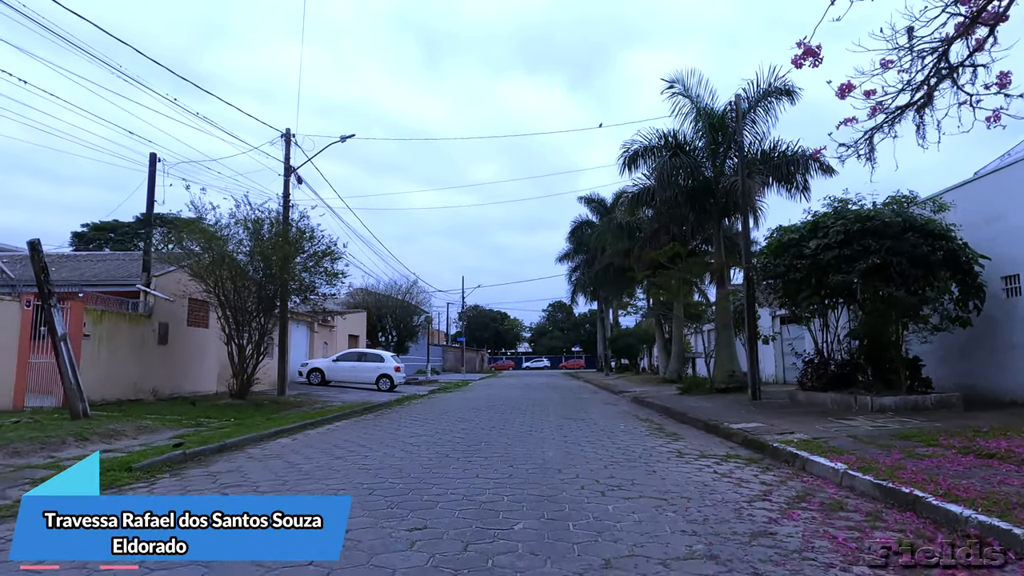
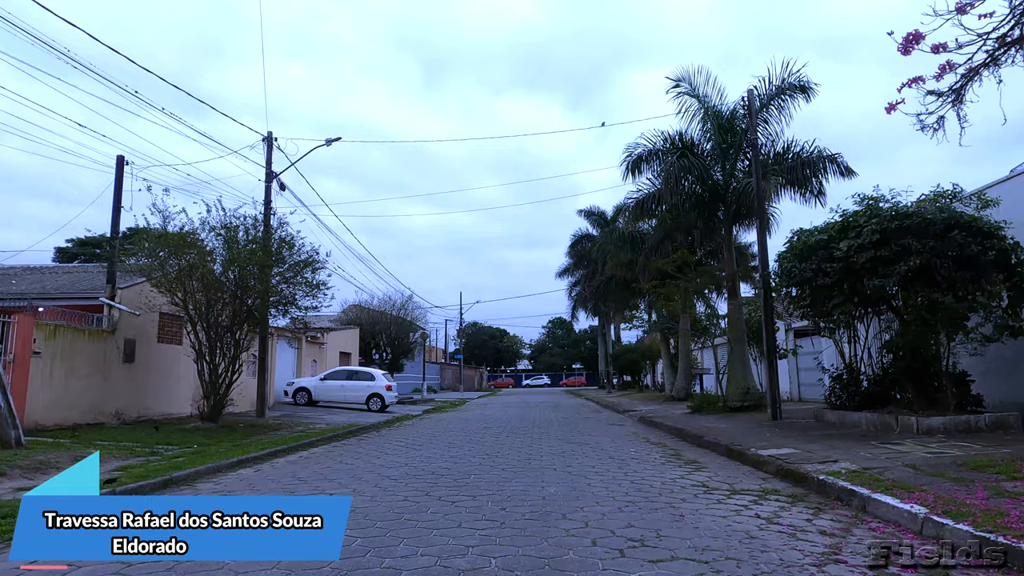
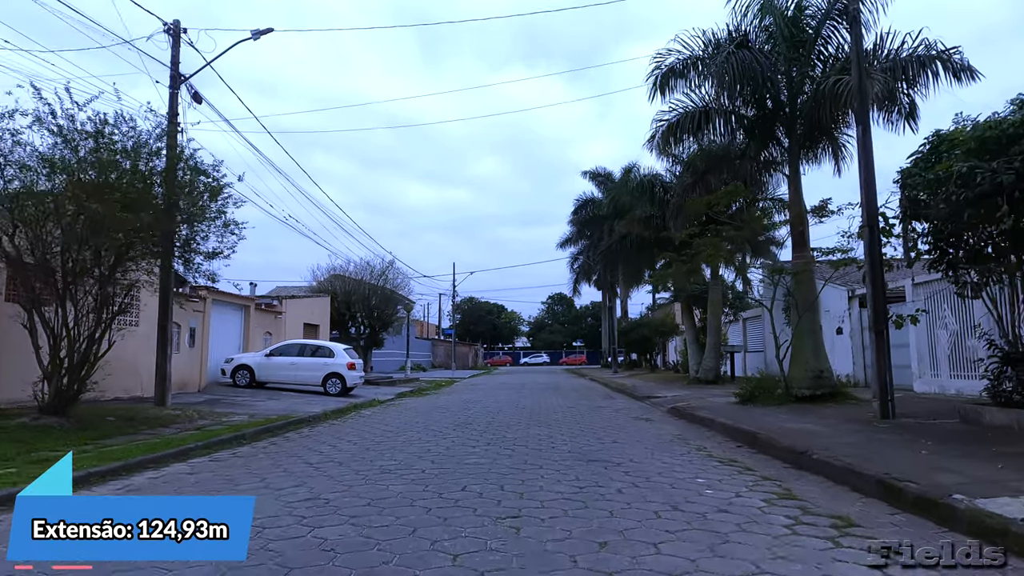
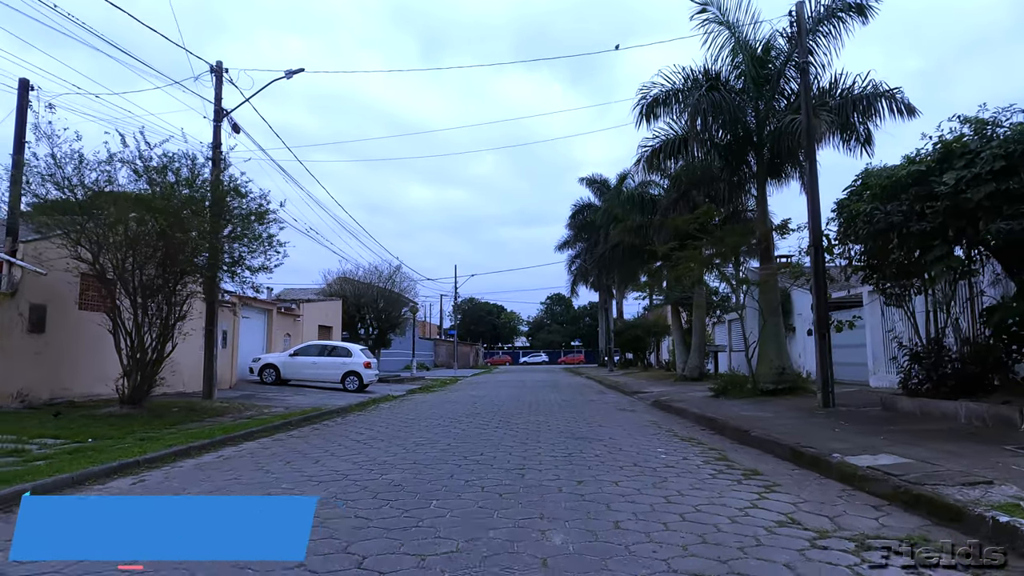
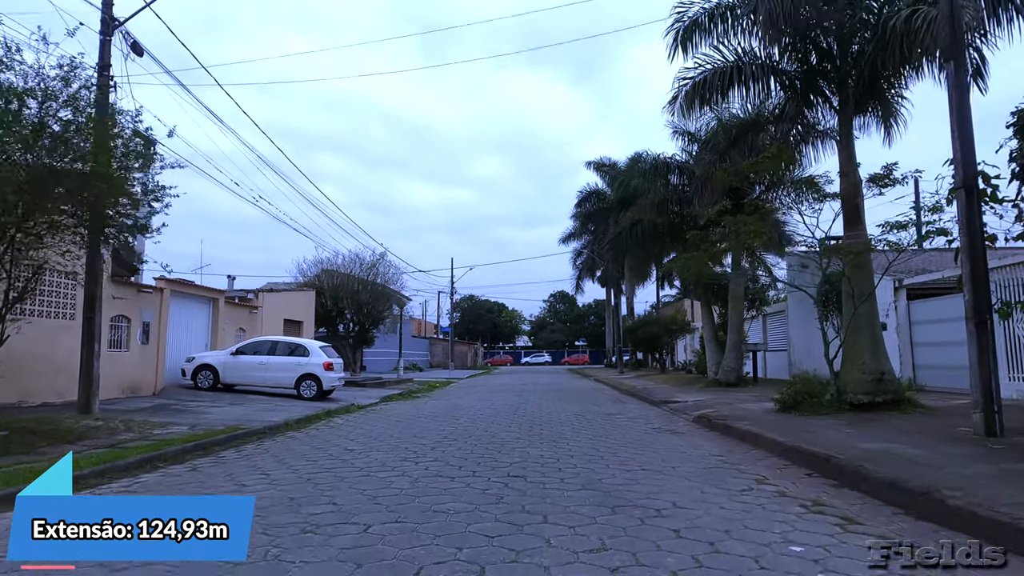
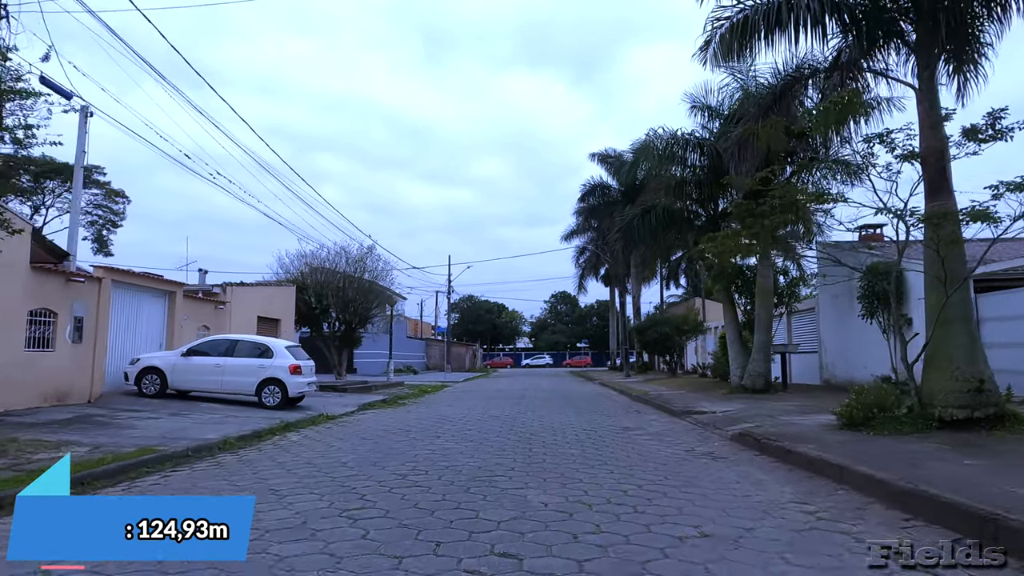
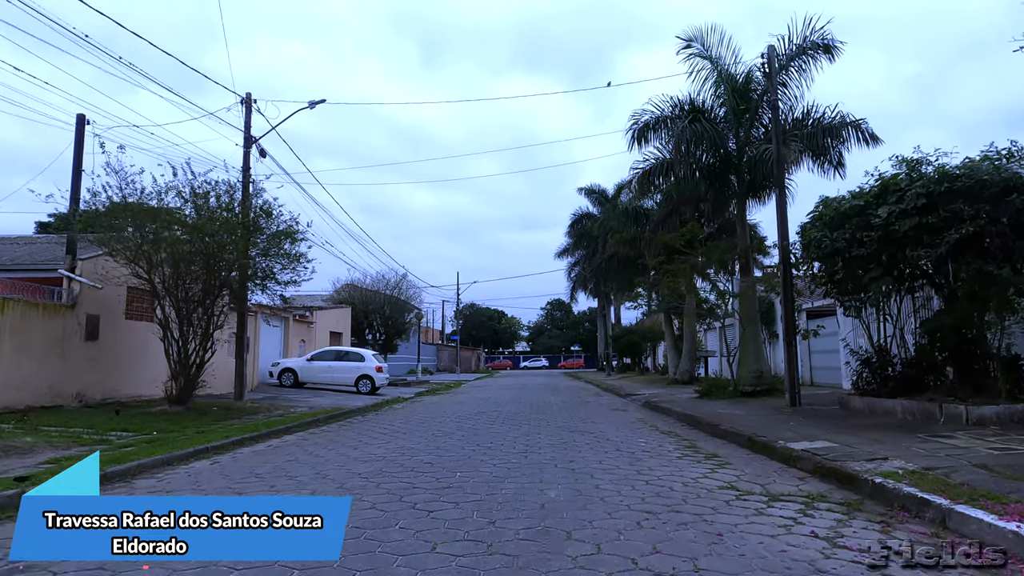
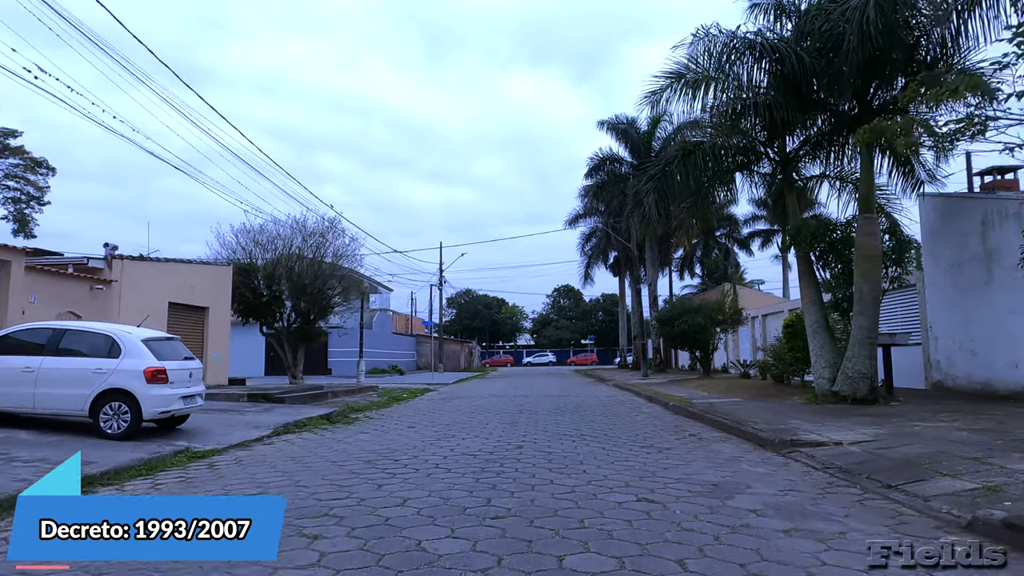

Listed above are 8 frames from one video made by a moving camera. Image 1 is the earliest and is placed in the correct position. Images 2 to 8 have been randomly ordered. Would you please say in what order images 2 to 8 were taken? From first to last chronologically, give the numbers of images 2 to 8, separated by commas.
2, 7, 4, 3, 5, 6, 8
